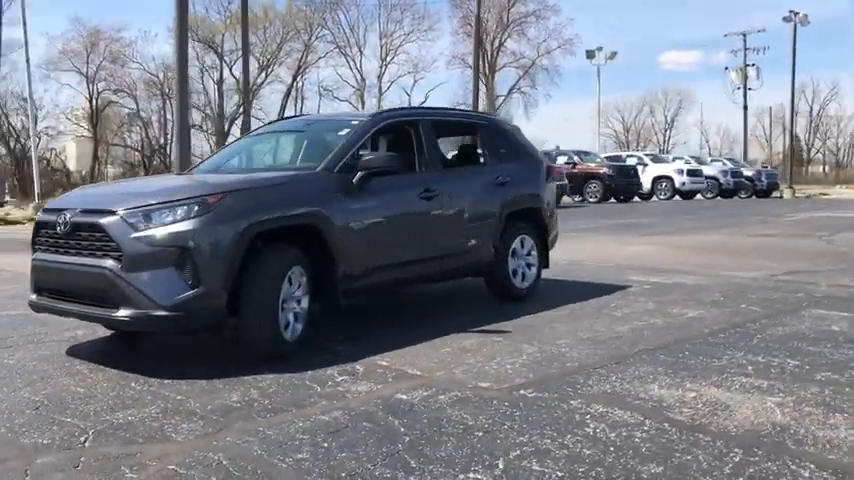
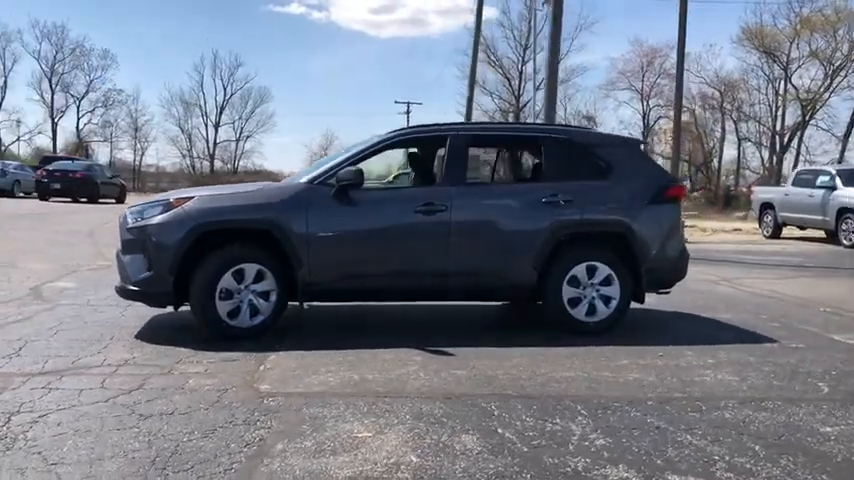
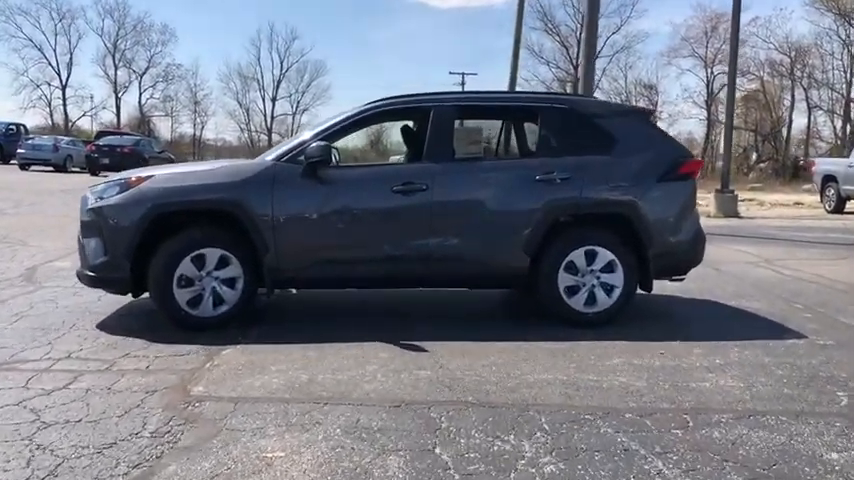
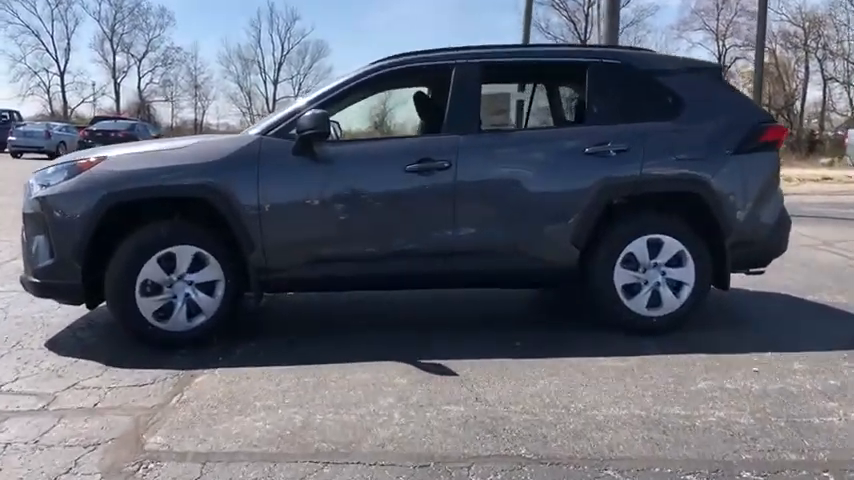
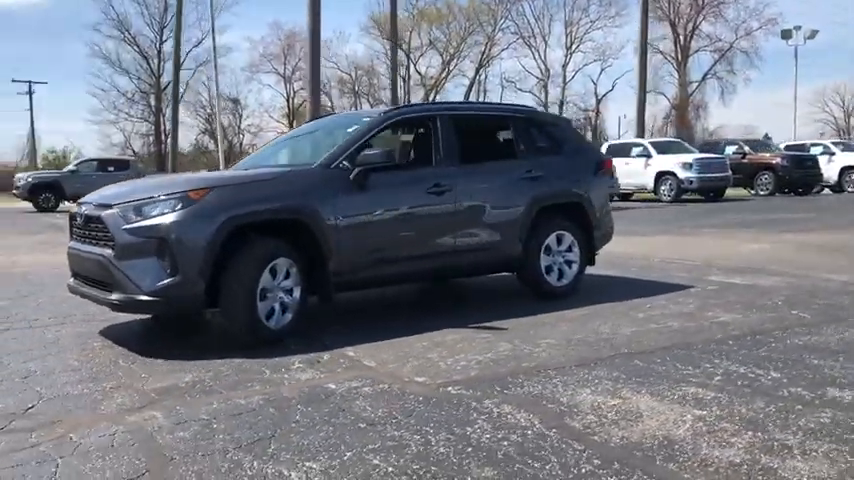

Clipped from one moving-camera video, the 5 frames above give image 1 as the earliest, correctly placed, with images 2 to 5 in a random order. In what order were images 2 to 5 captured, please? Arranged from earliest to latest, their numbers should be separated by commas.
5, 2, 3, 4
